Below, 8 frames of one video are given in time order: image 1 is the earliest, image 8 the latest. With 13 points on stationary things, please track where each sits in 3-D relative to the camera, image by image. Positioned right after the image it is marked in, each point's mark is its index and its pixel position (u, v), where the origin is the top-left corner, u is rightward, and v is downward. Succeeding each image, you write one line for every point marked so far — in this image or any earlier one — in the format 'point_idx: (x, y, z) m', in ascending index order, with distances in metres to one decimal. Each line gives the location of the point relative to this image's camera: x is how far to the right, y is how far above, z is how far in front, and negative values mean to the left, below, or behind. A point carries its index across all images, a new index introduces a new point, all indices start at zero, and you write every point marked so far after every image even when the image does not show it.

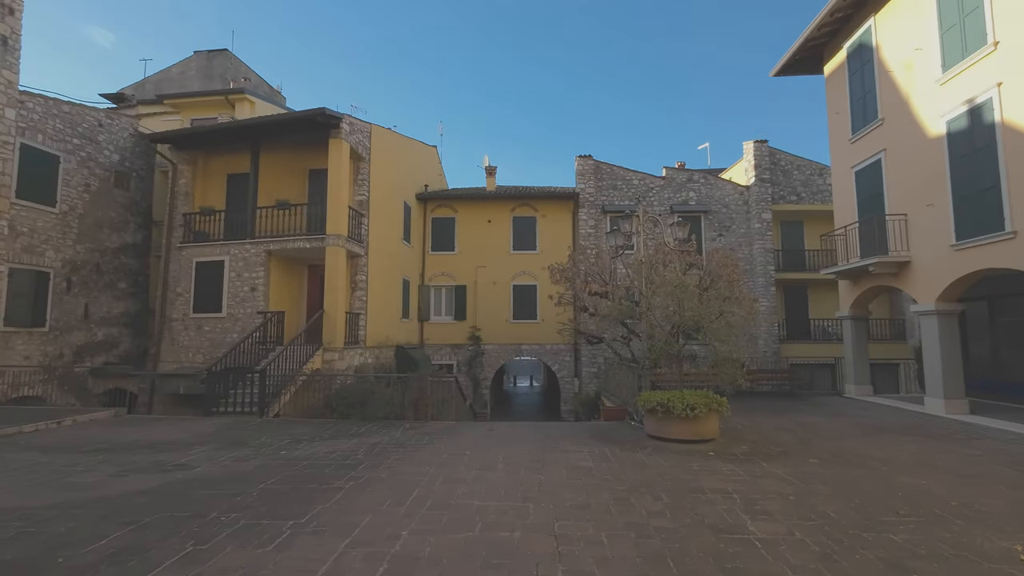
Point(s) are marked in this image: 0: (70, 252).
0: (-11.2, +0.9, +12.6) m
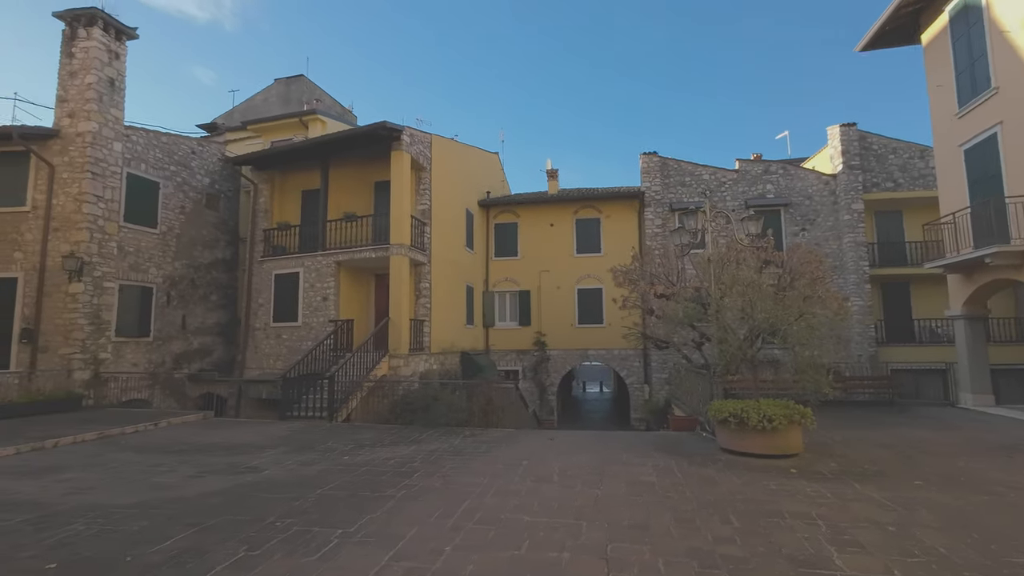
0: (-9.6, +0.5, +13.9) m
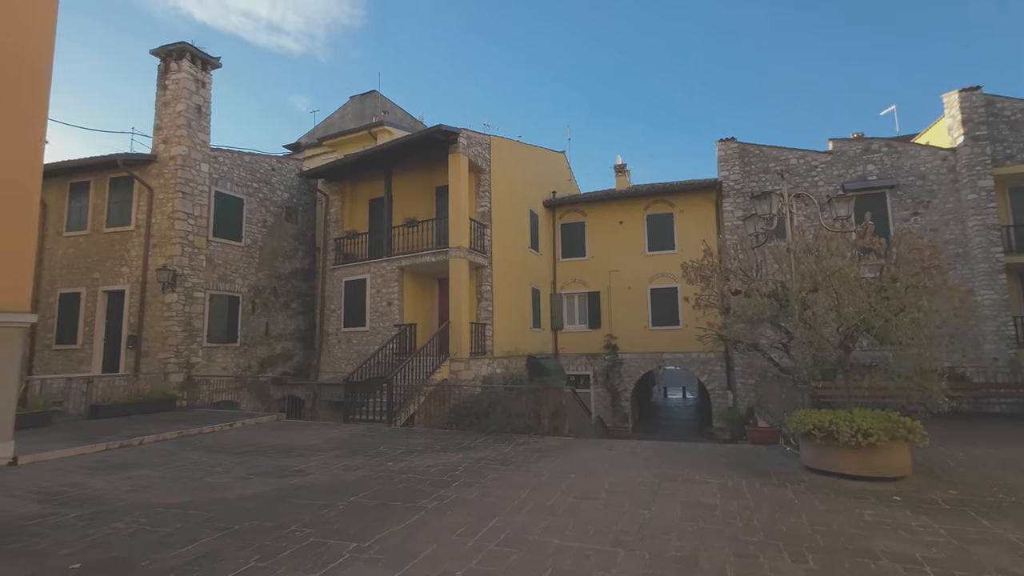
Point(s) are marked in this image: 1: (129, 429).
0: (-7.7, +0.3, +14.8) m
1: (-6.9, -2.6, +9.0) m
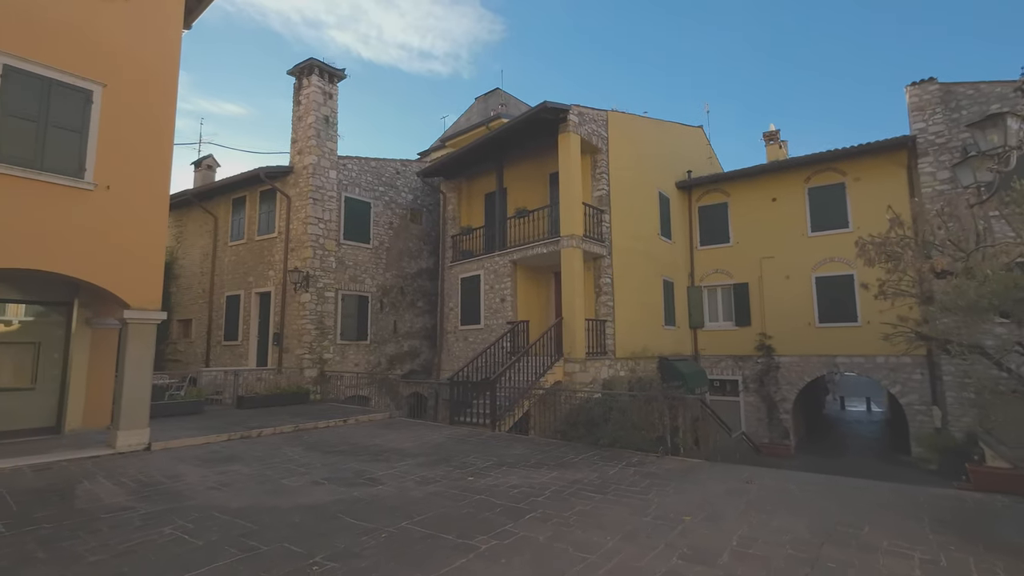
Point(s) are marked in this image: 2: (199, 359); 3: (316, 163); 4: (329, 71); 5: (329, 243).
0: (-4.0, +0.3, +15.4) m
1: (-4.9, -2.6, +9.5) m
2: (-9.6, -2.2, +15.1) m
3: (-5.5, +3.4, +13.6) m
4: (-5.2, +6.2, +14.0) m
5: (-5.2, +1.3, +13.8) m
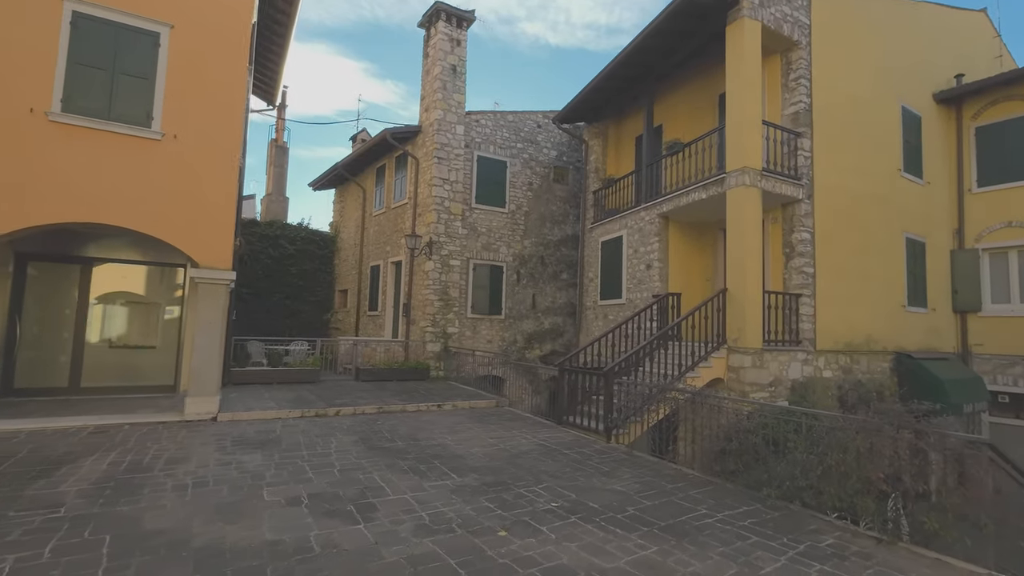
0: (+0.2, +1.1, +13.6) m
1: (-2.8, -1.9, +8.6) m
2: (-5.0, -1.3, +15.5) m
3: (-1.8, +4.3, +12.4) m
4: (-1.4, +7.0, +12.6) m
5: (-1.5, +2.1, +12.6) m
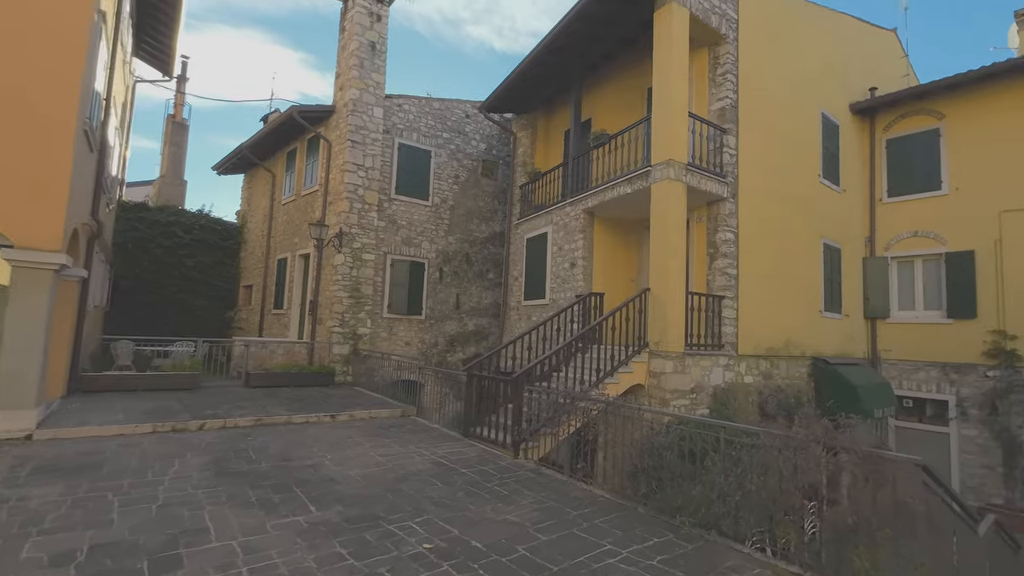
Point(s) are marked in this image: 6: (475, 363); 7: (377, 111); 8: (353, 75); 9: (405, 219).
0: (-1.8, +1.2, +12.8) m
1: (-4.2, -1.8, +7.4) m
2: (-7.3, -1.1, +14.0) m
3: (-3.6, +4.3, +11.3) m
4: (-3.2, +7.1, +11.6) m
5: (-3.3, +2.2, +11.5) m
6: (-0.5, -1.1, +7.1) m
7: (-3.2, +4.2, +11.6) m
8: (-3.6, +4.9, +11.3) m
9: (-2.7, +1.7, +12.1) m
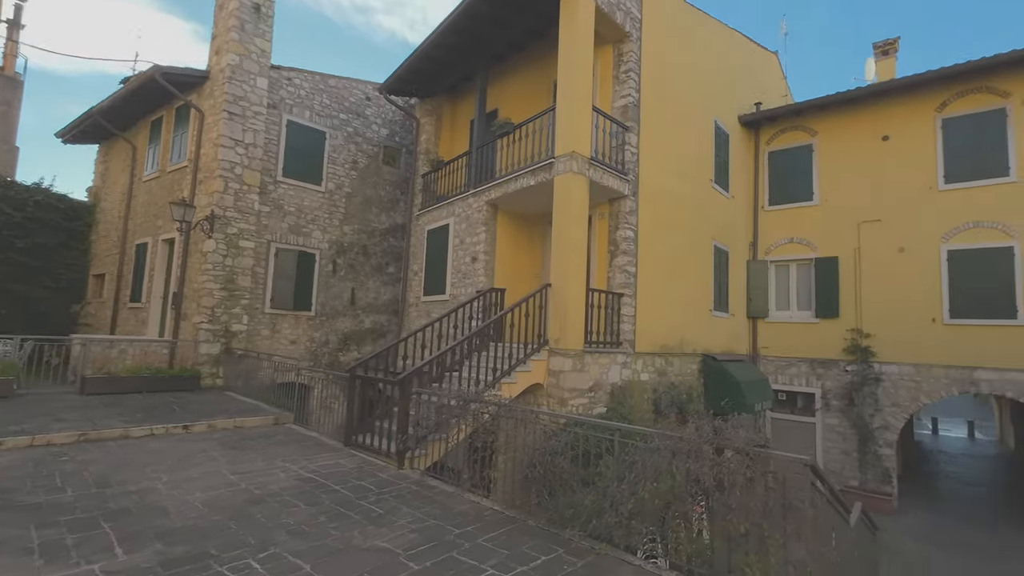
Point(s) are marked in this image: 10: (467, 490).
0: (-4.2, +1.3, +11.8) m
1: (-5.6, -1.6, +6.0) m
2: (-9.8, -0.9, +12.0) m
3: (-5.6, +4.5, +10.0) m
4: (-5.2, +7.2, +10.3) m
5: (-5.4, +2.3, +10.2) m
6: (-1.9, -1.0, +6.4) m
7: (-5.3, +4.3, +10.4) m
8: (-5.6, +5.1, +10.0) m
9: (-4.9, +1.9, +10.9) m
10: (-0.3, -1.9, +4.9) m
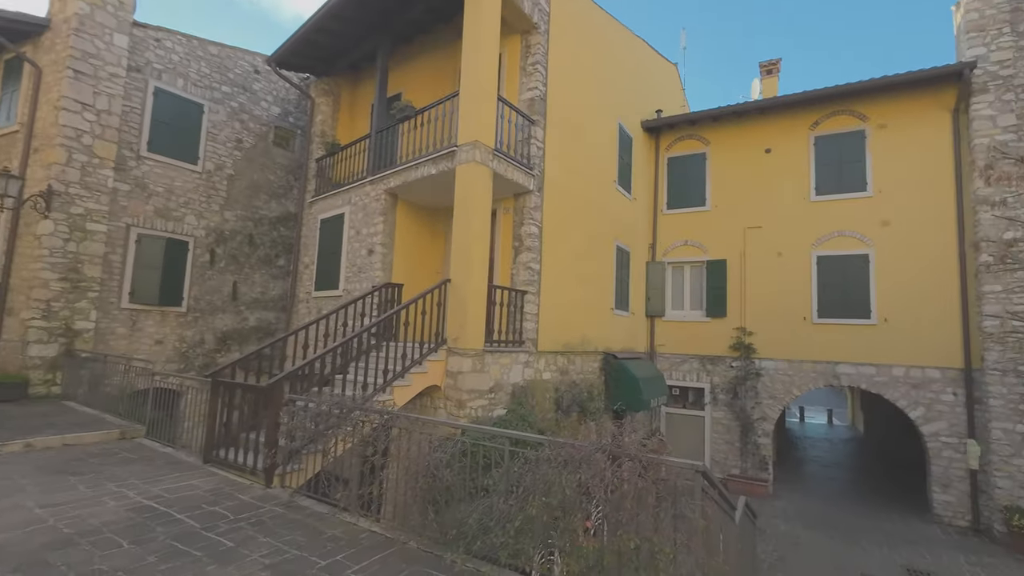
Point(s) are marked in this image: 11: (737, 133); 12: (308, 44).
0: (-6.3, +1.5, +10.5) m
1: (-6.8, -1.4, +4.6) m
2: (-11.9, -0.6, +9.7) m
3: (-7.3, +4.7, +8.5) m
4: (-6.9, +7.4, +8.9) m
5: (-7.2, +2.5, +8.7) m
6: (-3.2, -0.9, +5.6) m
7: (-7.1, +4.5, +8.9) m
8: (-7.4, +5.2, +8.4) m
9: (-6.8, +2.0, +9.5) m
10: (-1.3, -1.9, +4.4) m
11: (+5.1, +3.6, +11.2) m
12: (-3.8, +4.6, +9.3) m
